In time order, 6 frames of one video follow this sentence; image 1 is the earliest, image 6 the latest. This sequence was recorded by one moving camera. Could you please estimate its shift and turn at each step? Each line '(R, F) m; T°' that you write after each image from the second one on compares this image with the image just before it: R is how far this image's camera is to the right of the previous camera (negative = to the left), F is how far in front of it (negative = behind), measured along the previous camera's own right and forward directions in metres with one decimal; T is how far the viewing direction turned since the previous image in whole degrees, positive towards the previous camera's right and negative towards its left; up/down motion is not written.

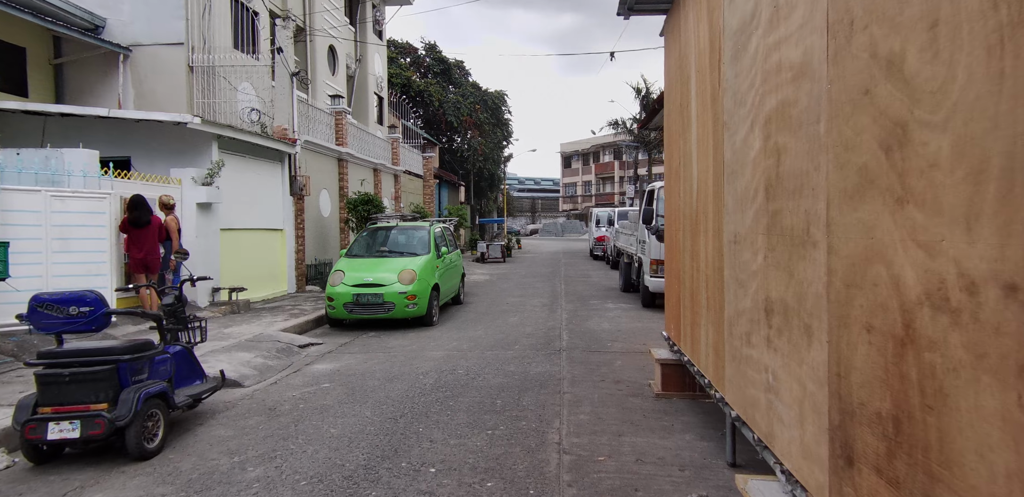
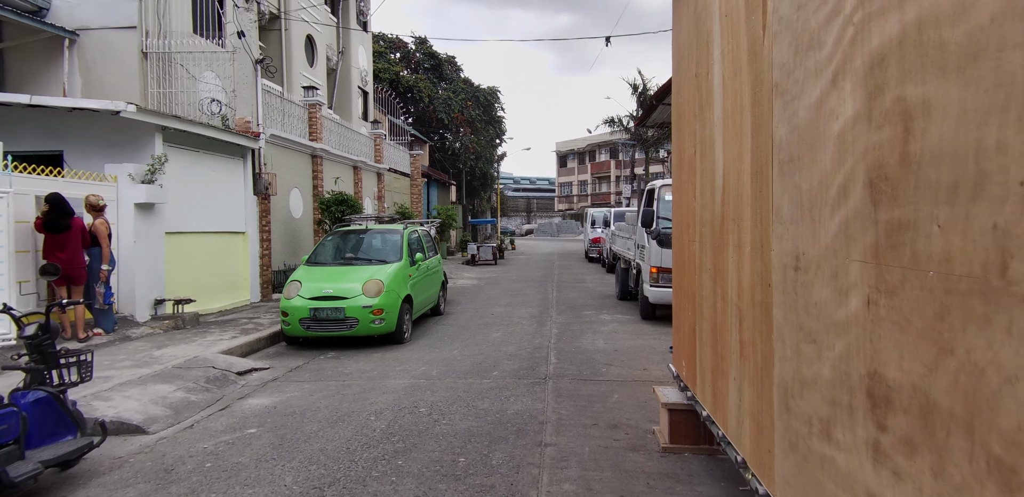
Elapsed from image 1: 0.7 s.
(+0.2, +1.1) m; 0°
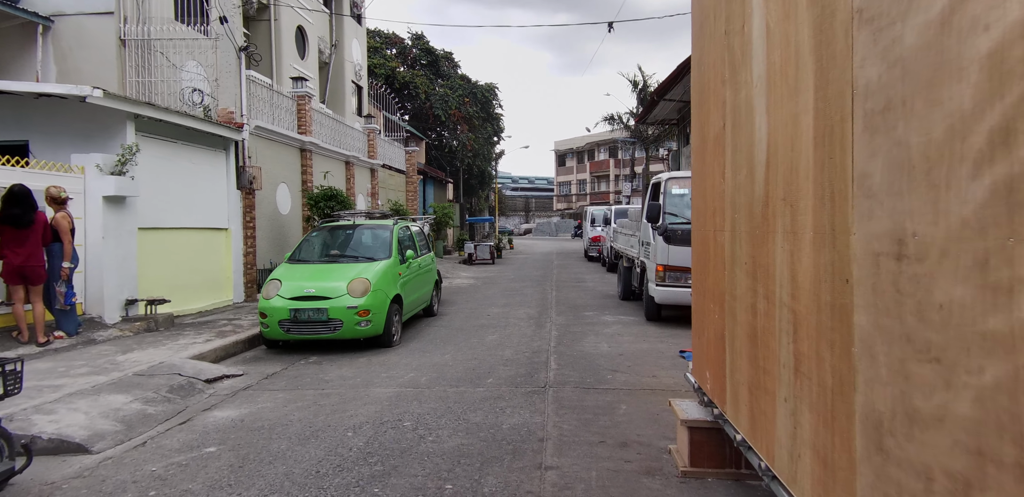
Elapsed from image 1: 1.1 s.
(0.0, +0.6) m; 0°
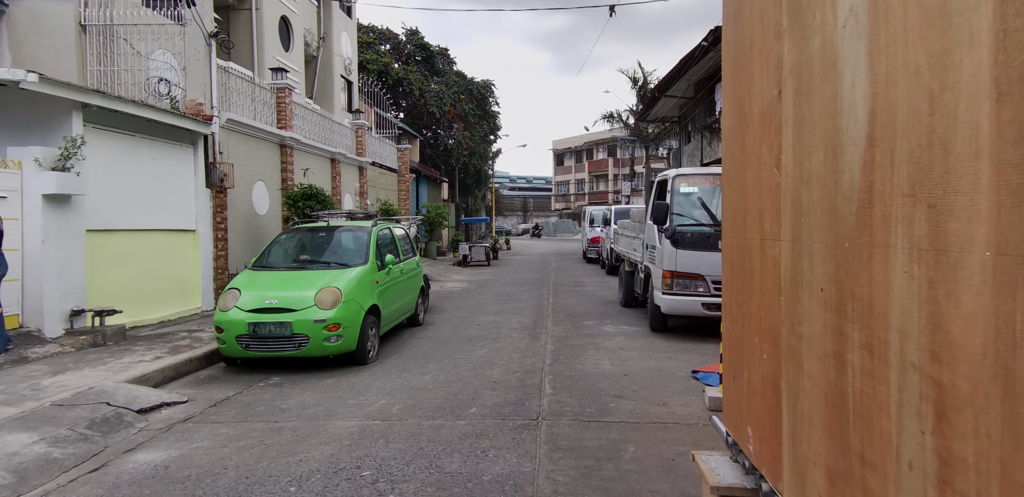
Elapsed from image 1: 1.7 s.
(+0.1, +0.8) m; 0°
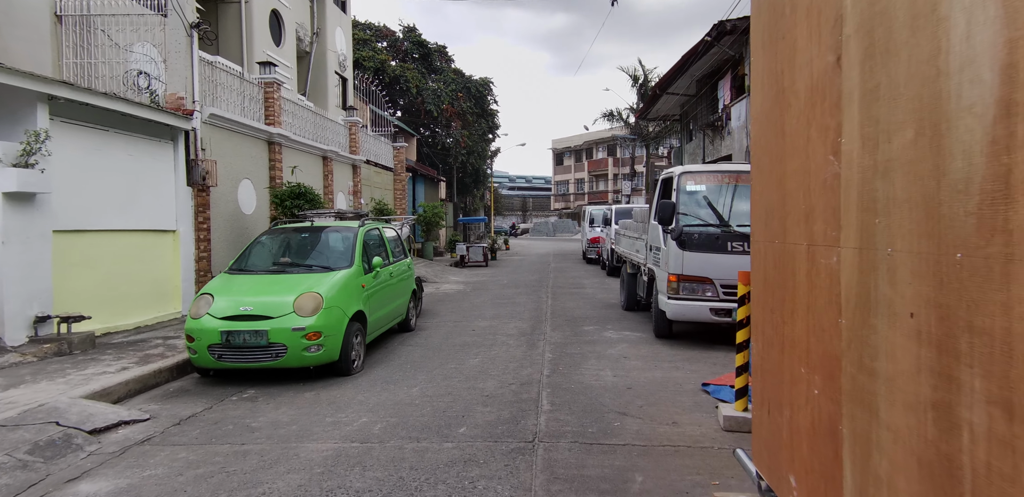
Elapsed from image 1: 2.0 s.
(0.0, +0.5) m; 0°
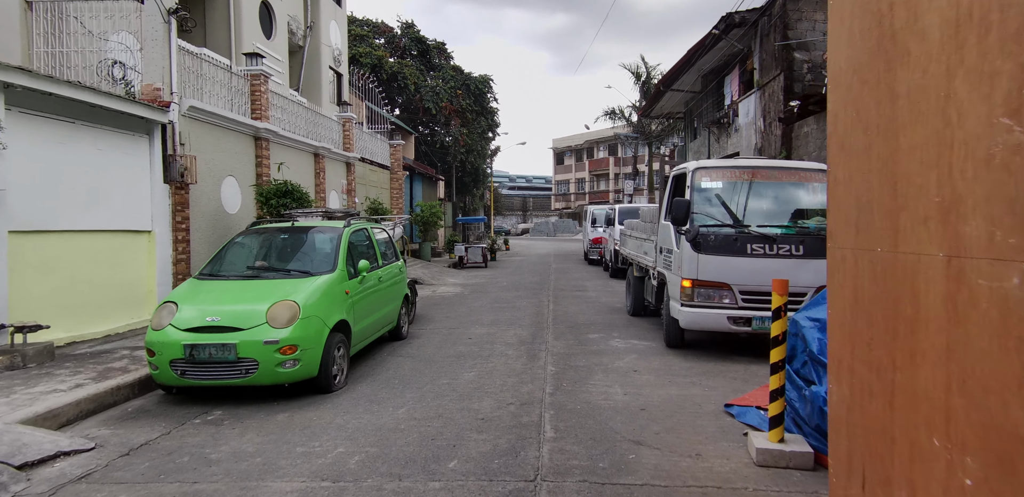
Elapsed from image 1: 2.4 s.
(0.0, +0.6) m; 0°
